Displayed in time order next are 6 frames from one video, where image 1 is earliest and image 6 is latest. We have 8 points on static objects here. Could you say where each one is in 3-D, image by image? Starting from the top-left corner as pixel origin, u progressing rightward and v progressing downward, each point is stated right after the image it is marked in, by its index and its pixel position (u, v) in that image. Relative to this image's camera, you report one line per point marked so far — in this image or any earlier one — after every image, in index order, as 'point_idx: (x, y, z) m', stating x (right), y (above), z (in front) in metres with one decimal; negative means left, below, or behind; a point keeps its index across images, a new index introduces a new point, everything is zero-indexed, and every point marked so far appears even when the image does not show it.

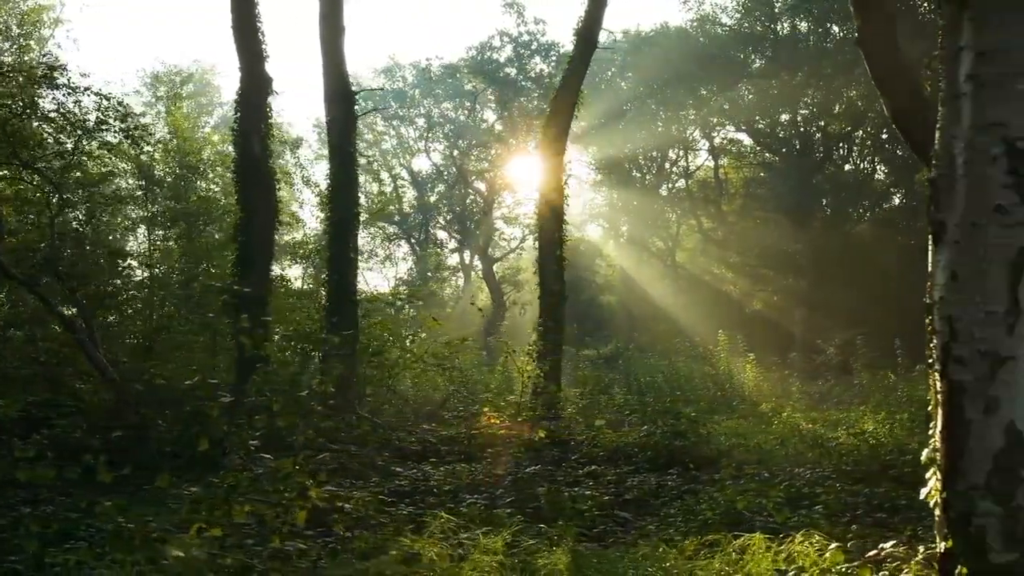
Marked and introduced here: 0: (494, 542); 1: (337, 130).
0: (-0.1, -1.5, +5.6) m
1: (-3.0, +2.7, +16.2) m
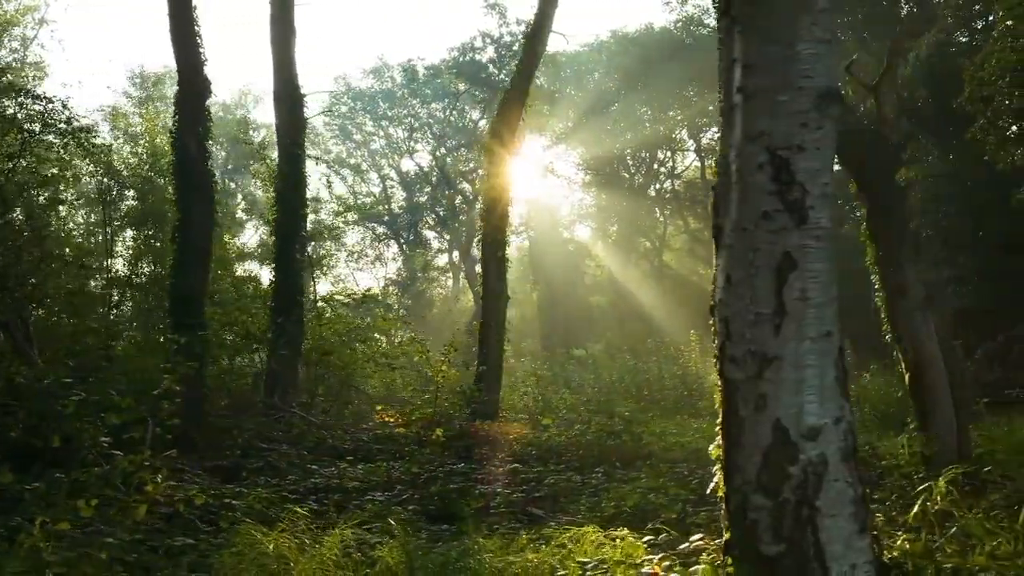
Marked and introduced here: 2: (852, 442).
0: (-1.0, -1.5, +5.8) m
1: (-3.9, +2.7, +16.4) m
2: (+1.5, -0.7, +4.1) m
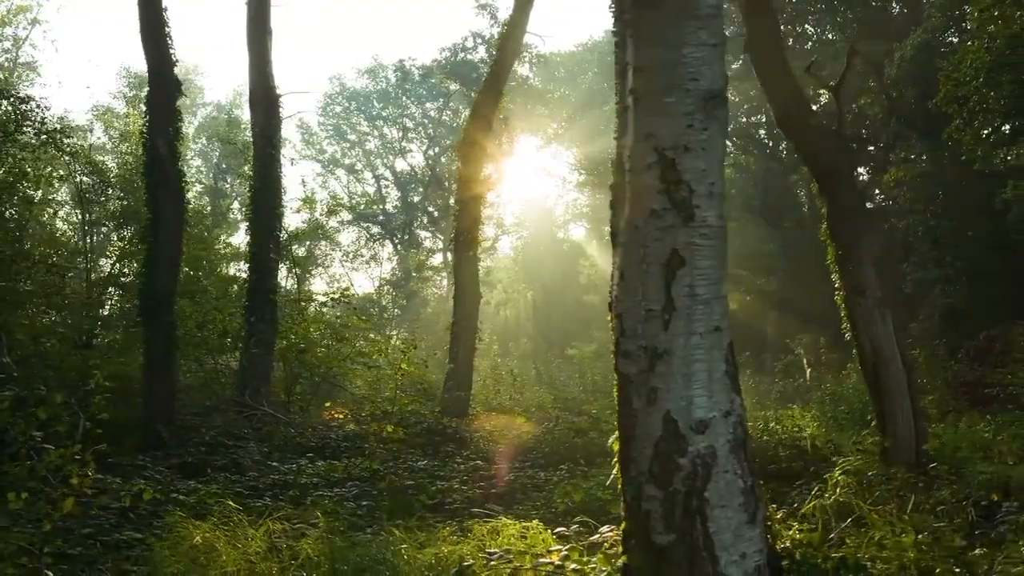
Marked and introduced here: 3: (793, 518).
0: (-1.5, -1.5, +5.9) m
1: (-4.3, +2.7, +16.5) m
2: (+1.0, -0.6, +4.2) m
3: (+1.5, -1.3, +5.2) m
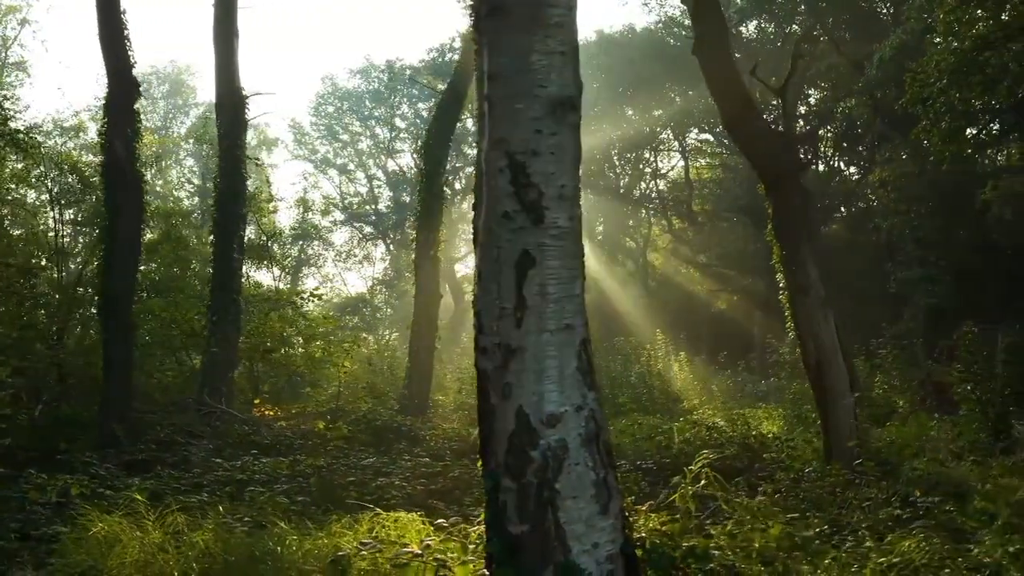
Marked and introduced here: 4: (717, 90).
0: (-2.1, -1.5, +6.1) m
1: (-5.0, +2.7, +16.6) m
2: (+0.4, -0.6, +4.4) m
3: (+0.8, -1.3, +5.3) m
4: (+2.5, +2.3, +11.3) m
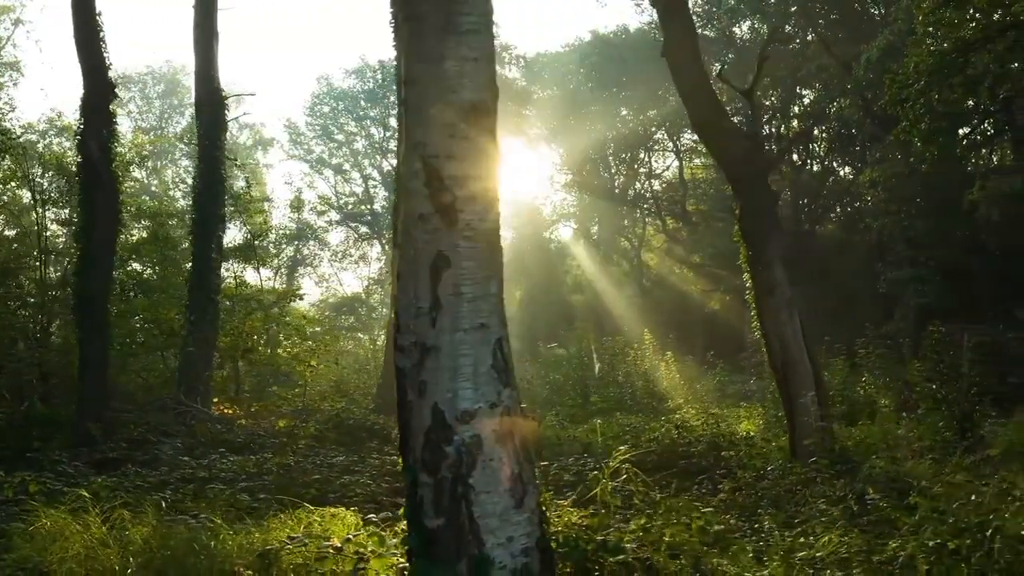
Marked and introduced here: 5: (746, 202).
0: (-2.5, -1.5, +6.2) m
1: (-5.4, +2.7, +16.7) m
2: (0.0, -0.6, +4.5) m
3: (+0.4, -1.3, +5.4) m
4: (+2.1, +2.3, +11.4) m
5: (+2.9, +1.0, +11.7) m
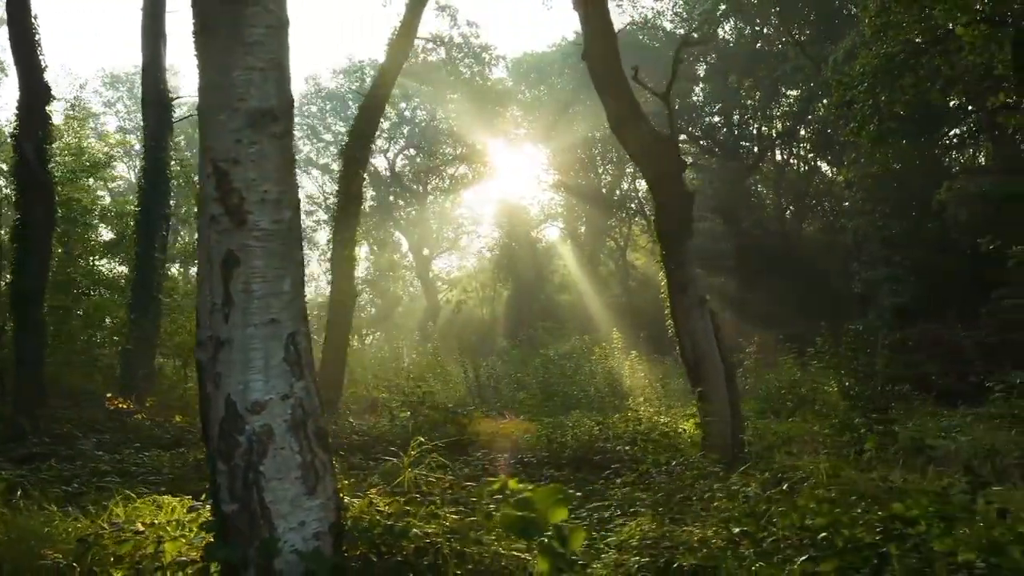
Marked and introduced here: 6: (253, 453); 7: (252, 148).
0: (-3.6, -1.5, +6.4) m
1: (-6.4, +2.8, +17.0) m
2: (-1.1, -0.6, +4.8) m
3: (-0.6, -1.3, +5.7) m
4: (+1.1, +2.4, +11.7) m
5: (+1.8, +1.1, +11.9) m
6: (-1.3, -0.8, +4.7) m
7: (-1.3, +0.7, +4.6) m
